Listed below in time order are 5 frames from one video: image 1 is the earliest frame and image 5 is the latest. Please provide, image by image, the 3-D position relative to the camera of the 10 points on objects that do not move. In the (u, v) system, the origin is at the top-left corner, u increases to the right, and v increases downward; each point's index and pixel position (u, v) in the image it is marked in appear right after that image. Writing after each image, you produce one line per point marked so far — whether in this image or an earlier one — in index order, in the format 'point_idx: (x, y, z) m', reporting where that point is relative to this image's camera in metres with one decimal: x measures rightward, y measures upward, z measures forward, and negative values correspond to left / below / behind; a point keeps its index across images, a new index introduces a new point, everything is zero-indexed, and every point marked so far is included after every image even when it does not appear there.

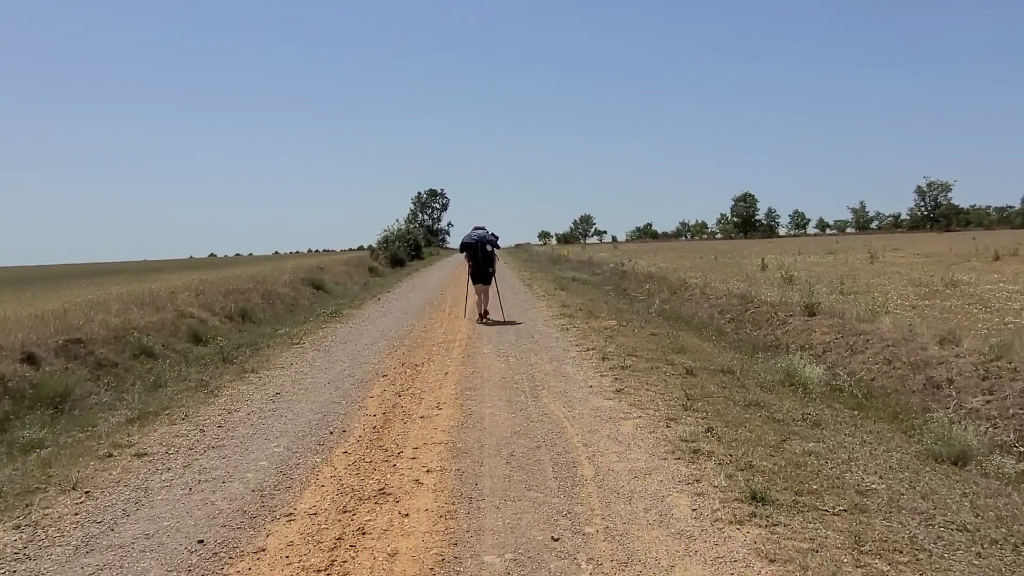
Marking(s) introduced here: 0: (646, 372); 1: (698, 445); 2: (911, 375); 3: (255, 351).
0: (+1.6, -1.0, +9.6) m
1: (+1.4, -1.2, +6.2) m
2: (+4.8, -1.1, +9.7) m
3: (-4.0, -1.0, +12.4) m
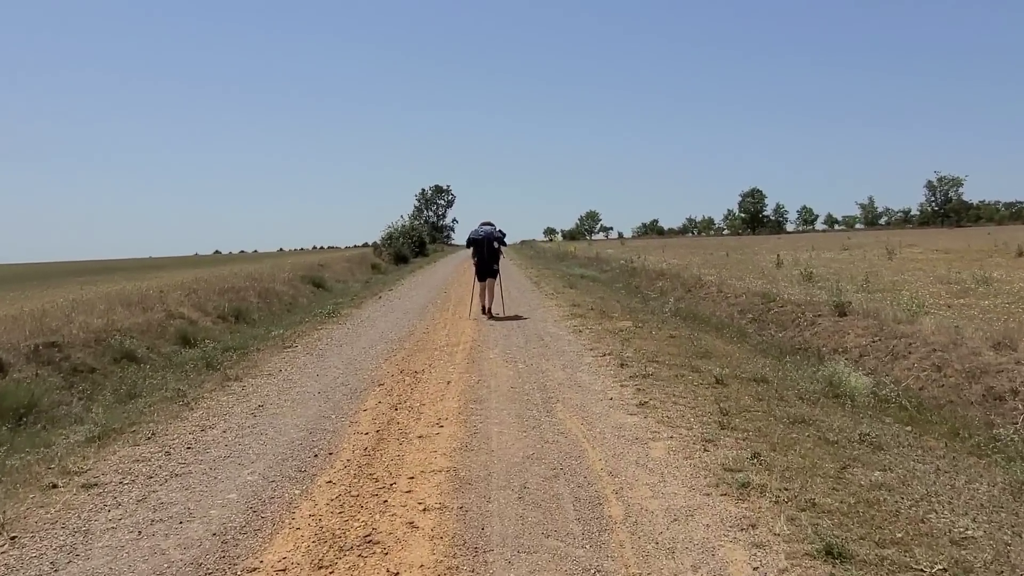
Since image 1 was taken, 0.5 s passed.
0: (+1.7, -1.0, +8.6) m
1: (+1.5, -1.2, +5.2) m
2: (+4.9, -1.1, +8.7) m
3: (-3.8, -1.0, +11.5) m
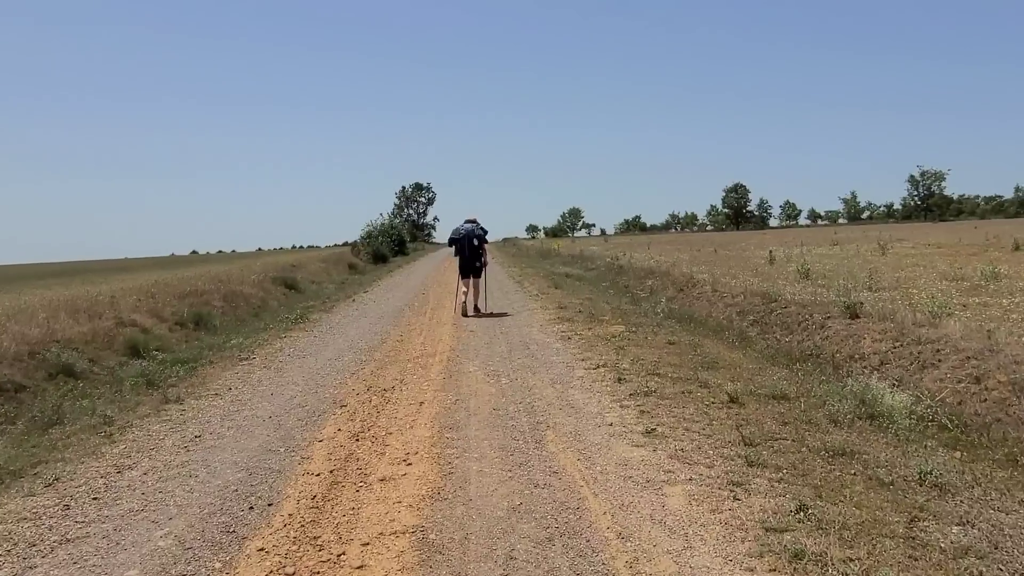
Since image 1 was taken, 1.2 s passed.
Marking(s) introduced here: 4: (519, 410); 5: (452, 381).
0: (+1.5, -1.0, +7.4) m
1: (+1.4, -1.3, +4.0) m
2: (+4.8, -1.1, +7.6) m
3: (-4.1, -1.1, +10.2) m
4: (+0.1, -1.1, +7.3) m
5: (-0.7, -1.0, +8.8) m
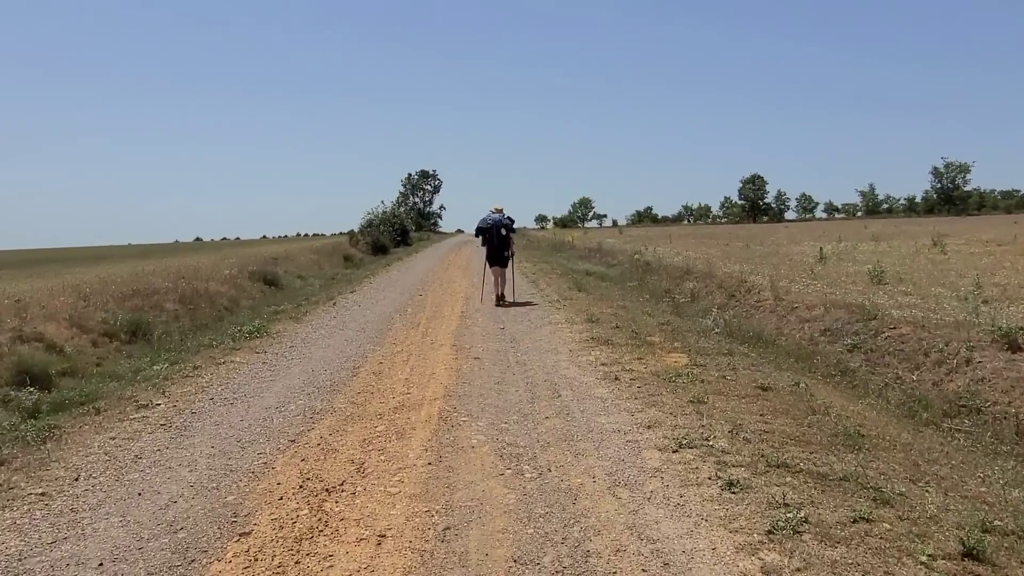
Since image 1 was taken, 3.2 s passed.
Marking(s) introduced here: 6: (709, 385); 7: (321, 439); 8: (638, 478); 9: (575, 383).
0: (+1.7, -1.3, +3.9) m
1: (+1.6, -1.5, +0.5) m
2: (+5.0, -1.3, +4.1) m
3: (-3.9, -1.2, +6.8) m
4: (+0.2, -1.3, +3.8) m
5: (-0.5, -1.2, +5.3) m
6: (+1.9, -0.9, +7.8) m
7: (-1.5, -1.2, +6.5) m
8: (+0.8, -1.2, +5.1) m
9: (+0.6, -0.9, +8.0) m
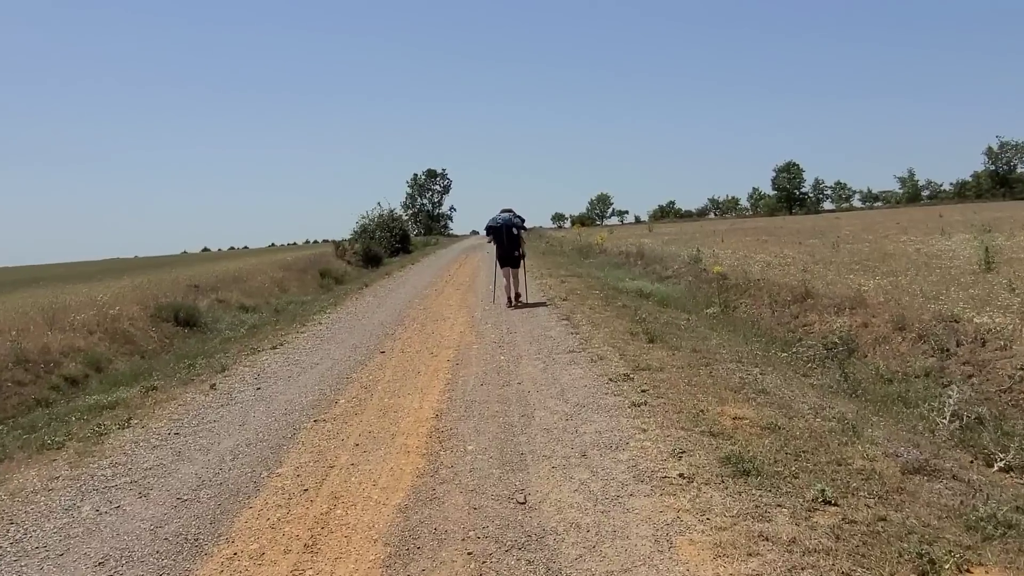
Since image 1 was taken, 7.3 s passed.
0: (+1.8, -1.9, -3.6) m
1: (+1.6, -2.2, -7.0) m
2: (+5.0, -1.9, -3.5) m
3: (-3.8, -2.0, -0.7) m
4: (+0.3, -2.0, -3.7) m
5: (-0.4, -1.9, -2.1) m
6: (+2.0, -1.6, +0.3) m
7: (-1.4, -1.9, -1.0) m
8: (+0.9, -1.8, -2.4) m
9: (+0.7, -1.6, +0.5) m
